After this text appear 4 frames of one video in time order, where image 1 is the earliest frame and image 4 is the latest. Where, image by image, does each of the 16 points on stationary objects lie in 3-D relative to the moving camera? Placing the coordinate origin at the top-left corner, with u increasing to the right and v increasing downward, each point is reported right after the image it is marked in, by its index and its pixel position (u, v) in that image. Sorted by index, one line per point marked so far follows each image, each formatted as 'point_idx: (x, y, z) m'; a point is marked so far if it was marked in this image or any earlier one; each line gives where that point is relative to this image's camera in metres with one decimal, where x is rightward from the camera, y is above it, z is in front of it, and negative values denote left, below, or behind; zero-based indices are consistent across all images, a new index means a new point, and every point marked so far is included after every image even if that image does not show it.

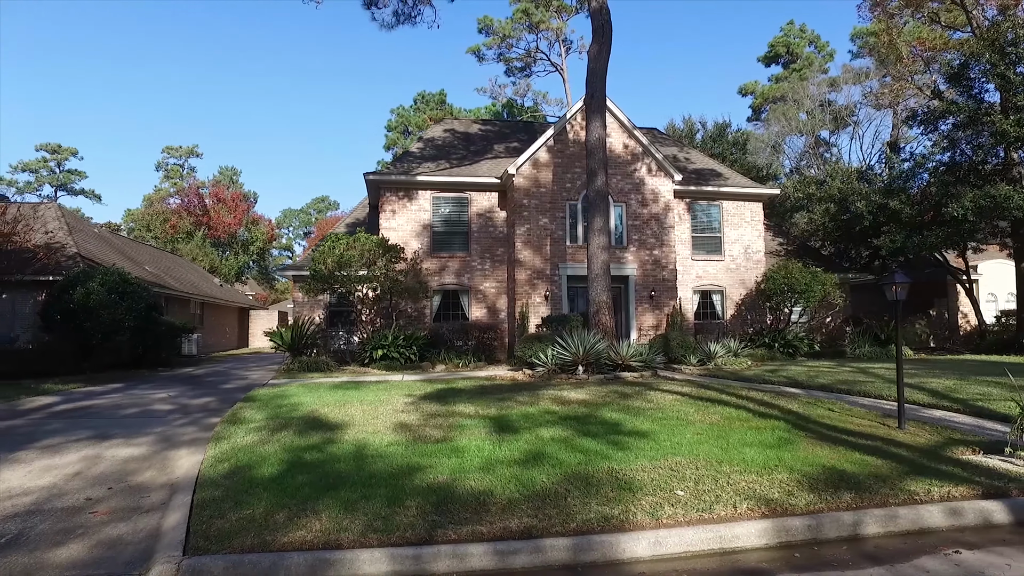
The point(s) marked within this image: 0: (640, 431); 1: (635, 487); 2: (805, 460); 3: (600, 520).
0: (+1.5, -1.7, +7.7) m
1: (+1.0, -1.7, +5.5) m
2: (+2.9, -1.7, +6.4) m
3: (+0.6, -1.8, +4.9) m
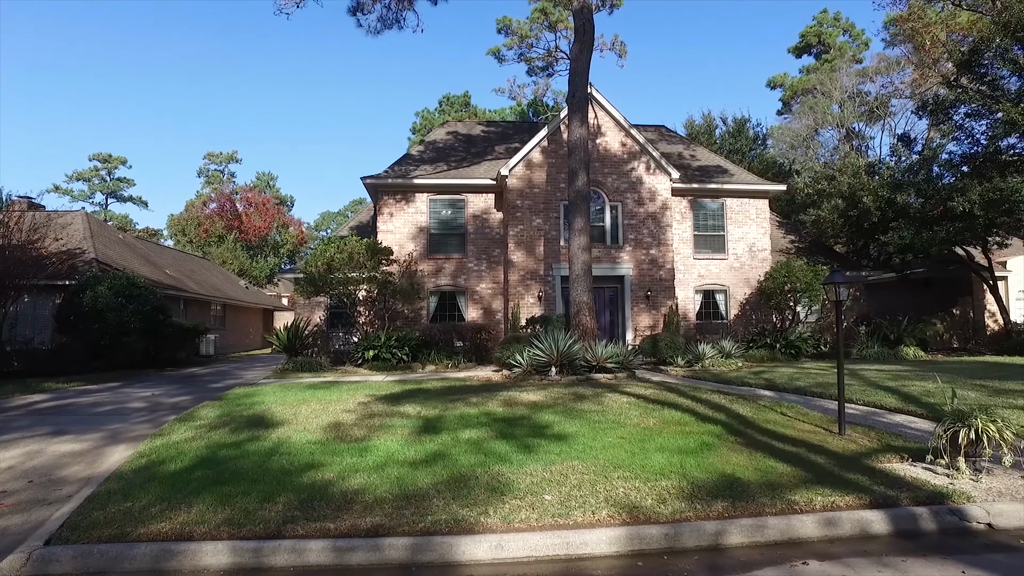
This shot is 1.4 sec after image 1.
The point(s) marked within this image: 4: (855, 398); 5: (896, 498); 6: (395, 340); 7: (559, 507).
0: (+0.6, -1.7, +7.7) m
1: (-0.1, -1.7, +5.5) m
2: (+1.9, -1.7, +6.3) m
3: (-0.5, -1.8, +5.0) m
4: (+5.6, -1.8, +10.4) m
5: (+3.2, -1.8, +5.4) m
6: (-2.9, -1.3, +16.2) m
7: (+0.4, -1.8, +5.2) m
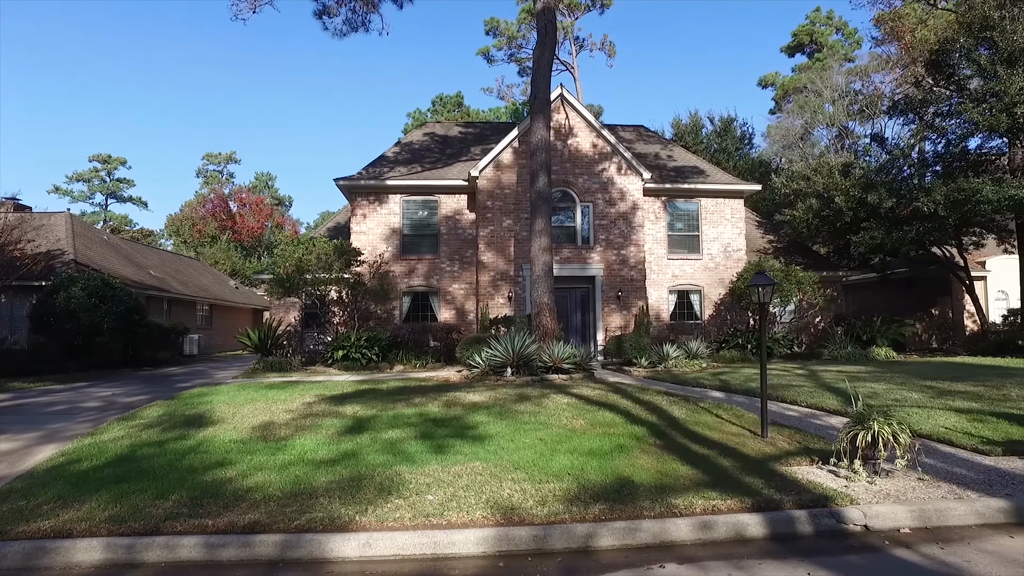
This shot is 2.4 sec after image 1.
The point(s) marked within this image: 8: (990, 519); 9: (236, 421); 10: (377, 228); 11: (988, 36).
0: (-0.3, -1.8, +7.8) m
1: (-1.0, -1.8, +5.6) m
2: (+0.9, -1.8, +6.4) m
3: (-1.5, -1.8, +5.1) m
4: (+4.7, -1.8, +10.5) m
5: (+2.3, -1.8, +5.5) m
6: (-3.7, -1.3, +16.3) m
7: (-0.6, -1.8, +5.3) m
8: (+4.0, -1.9, +5.3) m
9: (-3.7, -1.8, +8.6) m
10: (-3.8, +1.7, +18.2) m
11: (+10.6, +5.6, +14.3) m
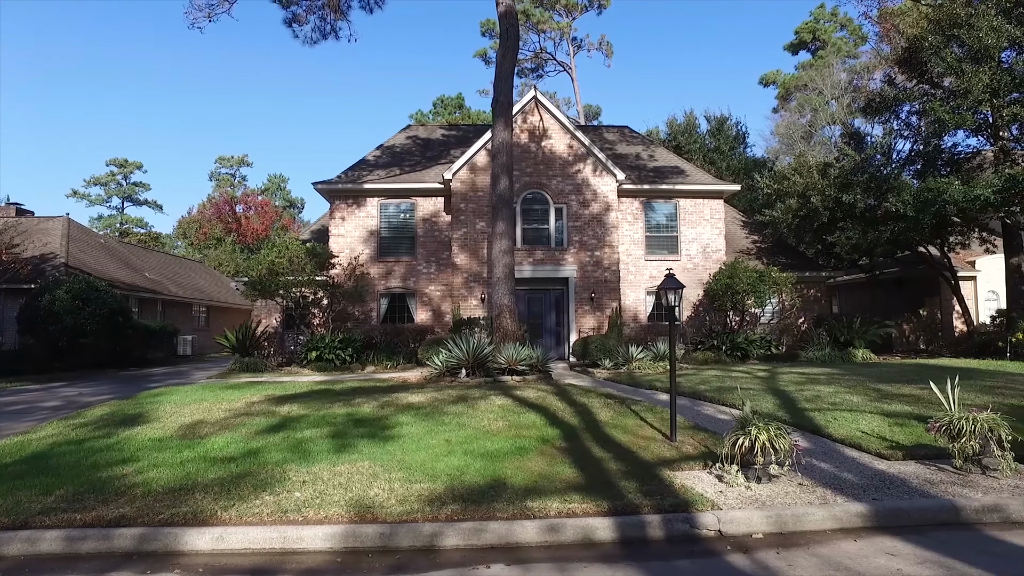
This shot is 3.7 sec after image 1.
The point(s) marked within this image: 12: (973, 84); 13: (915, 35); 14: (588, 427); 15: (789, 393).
0: (-1.4, -1.8, +7.9) m
1: (-2.2, -1.8, +5.8) m
2: (-0.2, -1.8, +6.5) m
3: (-2.7, -1.9, +5.3) m
4: (+3.7, -1.8, +10.4) m
5: (+1.1, -1.9, +5.5) m
6: (-4.5, -1.4, +16.6) m
7: (-1.8, -1.8, +5.5) m
8: (+2.8, -2.0, +5.3) m
9: (-4.7, -1.8, +8.9) m
10: (-4.5, +1.7, +18.5) m
11: (+9.8, +5.6, +14.1) m
12: (+9.8, +4.3, +13.6) m
13: (+9.3, +5.9, +14.8) m
14: (+1.0, -1.8, +8.5) m
15: (+4.7, -1.8, +10.9) m
